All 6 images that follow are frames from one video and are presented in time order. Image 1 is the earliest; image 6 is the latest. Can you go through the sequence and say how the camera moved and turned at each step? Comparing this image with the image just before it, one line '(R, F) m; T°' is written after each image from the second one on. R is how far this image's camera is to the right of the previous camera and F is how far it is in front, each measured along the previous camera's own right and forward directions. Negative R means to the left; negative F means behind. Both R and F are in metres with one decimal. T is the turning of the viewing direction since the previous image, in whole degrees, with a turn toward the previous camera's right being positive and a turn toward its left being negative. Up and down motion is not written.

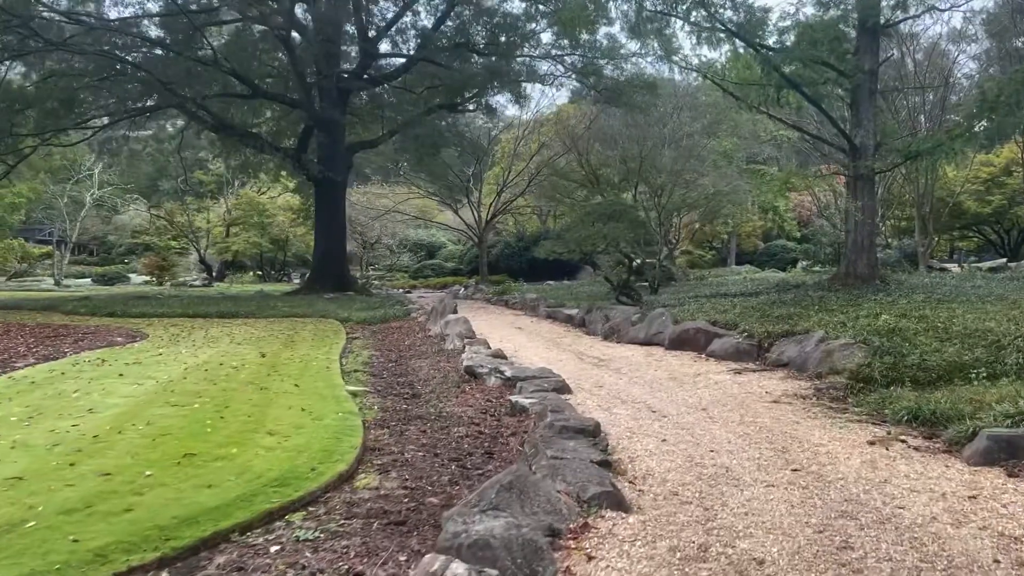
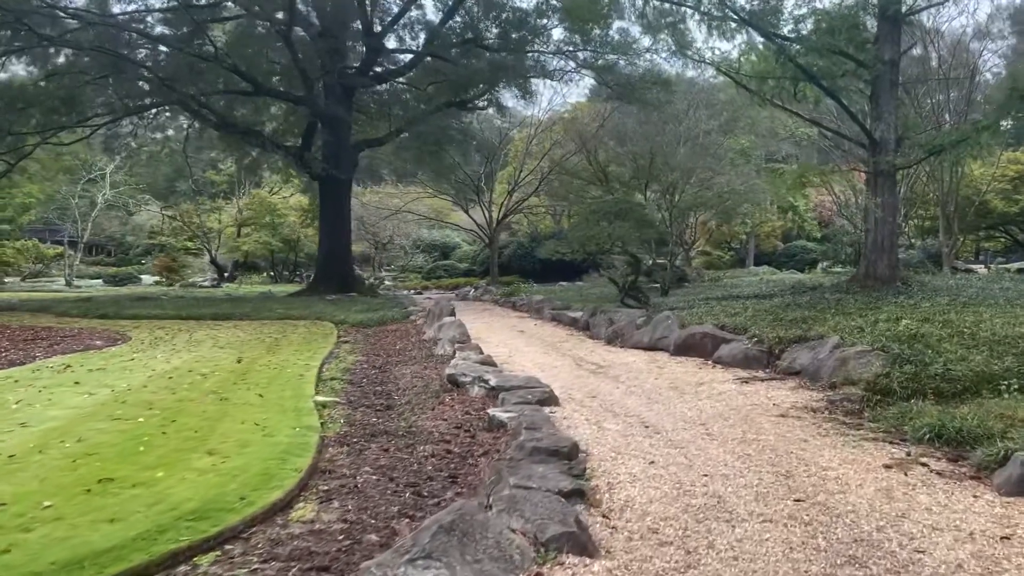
(+0.2, +0.4) m; -1°
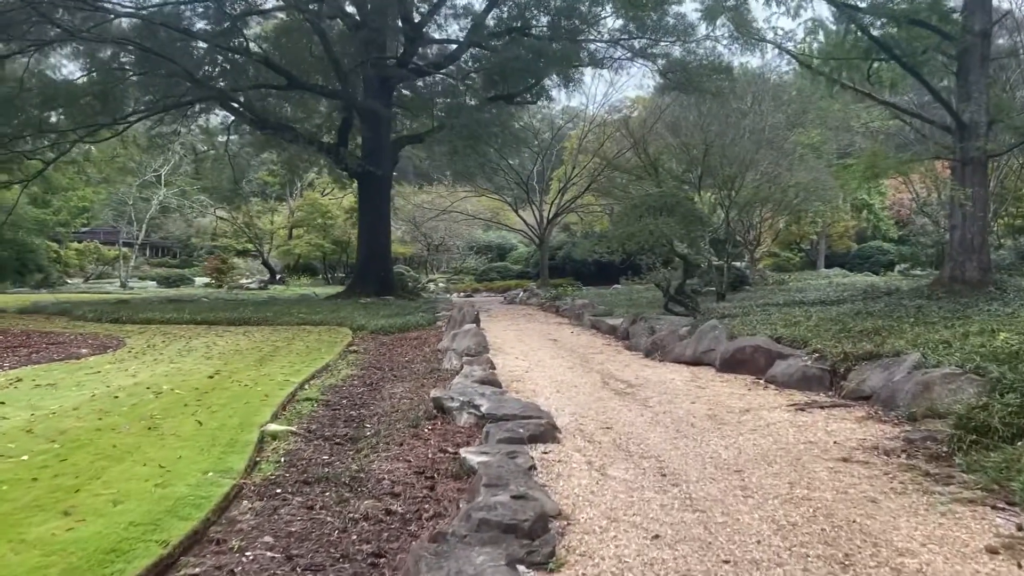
(+0.3, +0.9) m; -5°
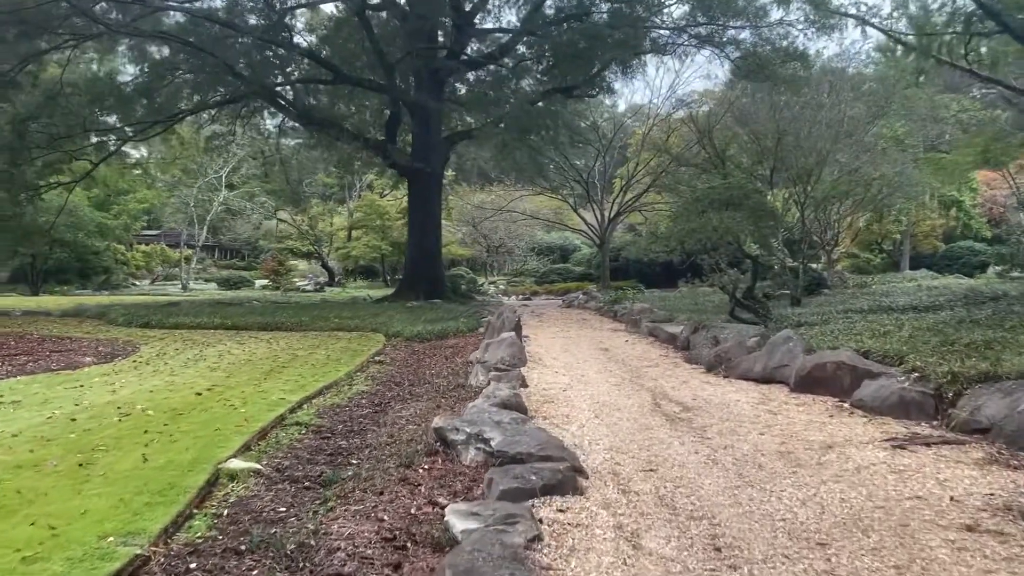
(+0.2, +0.8) m; -5°
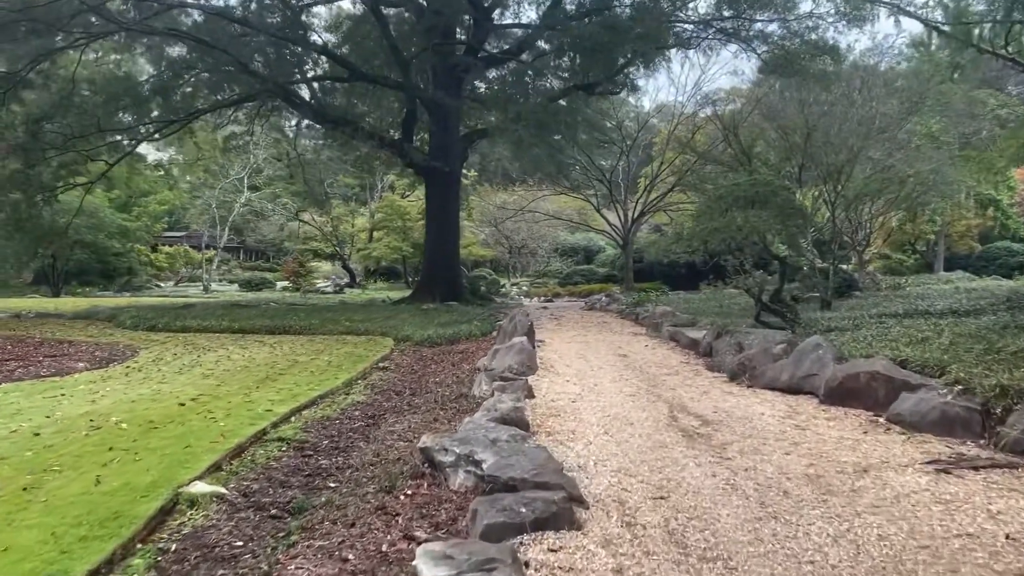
(+0.1, +0.3) m; -2°
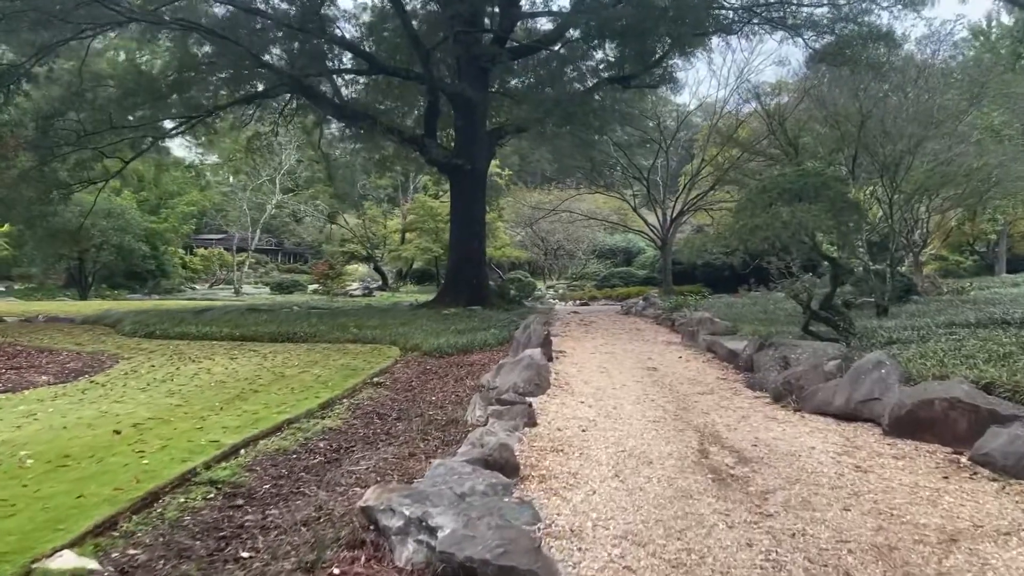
(+0.2, +0.7) m; -3°
